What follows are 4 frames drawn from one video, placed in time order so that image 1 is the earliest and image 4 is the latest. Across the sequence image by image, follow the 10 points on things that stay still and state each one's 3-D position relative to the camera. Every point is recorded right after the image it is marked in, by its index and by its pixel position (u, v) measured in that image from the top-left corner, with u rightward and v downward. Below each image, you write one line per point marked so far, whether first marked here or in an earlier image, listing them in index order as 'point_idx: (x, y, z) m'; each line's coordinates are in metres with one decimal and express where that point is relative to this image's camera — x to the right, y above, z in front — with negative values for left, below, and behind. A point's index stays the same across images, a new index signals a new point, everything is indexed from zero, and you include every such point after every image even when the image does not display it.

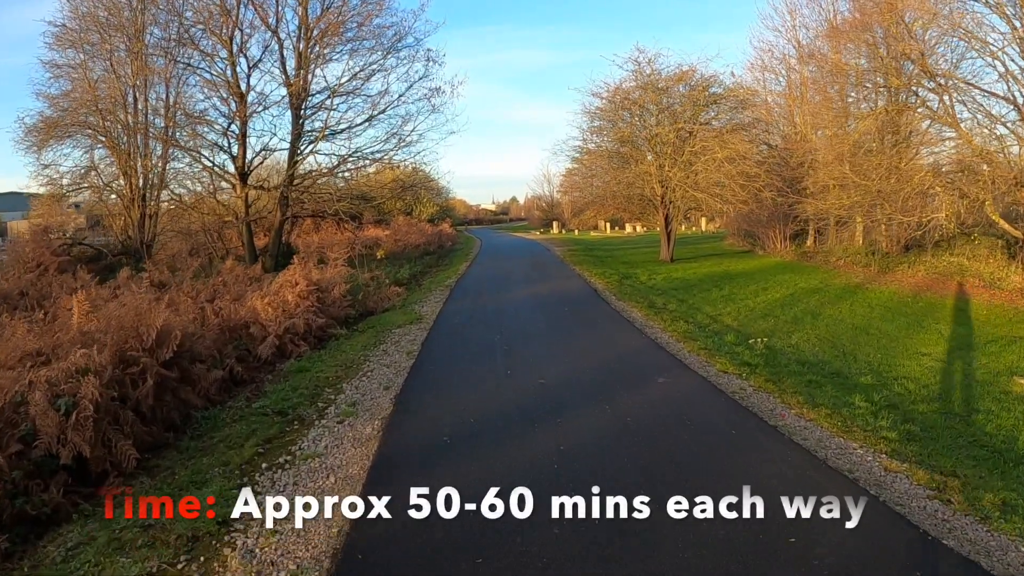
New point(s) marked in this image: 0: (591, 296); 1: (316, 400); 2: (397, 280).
0: (+1.6, -0.2, +13.4) m
1: (-2.0, -1.2, +6.5) m
2: (-2.8, +0.2, +15.4) m
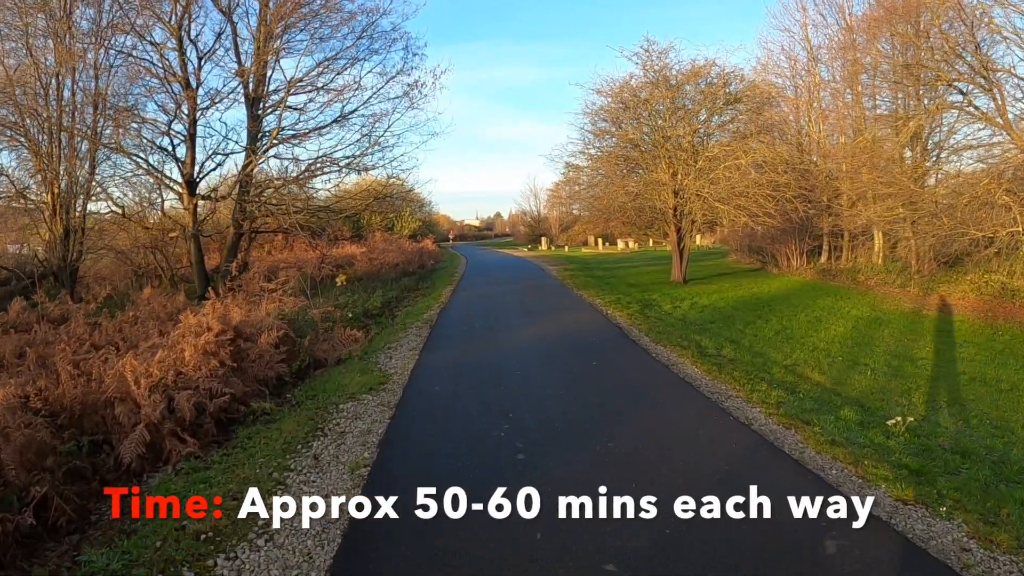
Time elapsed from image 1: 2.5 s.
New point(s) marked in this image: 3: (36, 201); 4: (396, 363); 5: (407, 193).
0: (+1.6, -0.8, +10.2) m
1: (-1.8, -1.6, +3.2) m
2: (-2.9, -0.5, +12.2) m
3: (-14.1, +2.6, +18.6) m
4: (-1.5, -1.0, +8.1) m
5: (-3.3, +3.0, +19.9) m
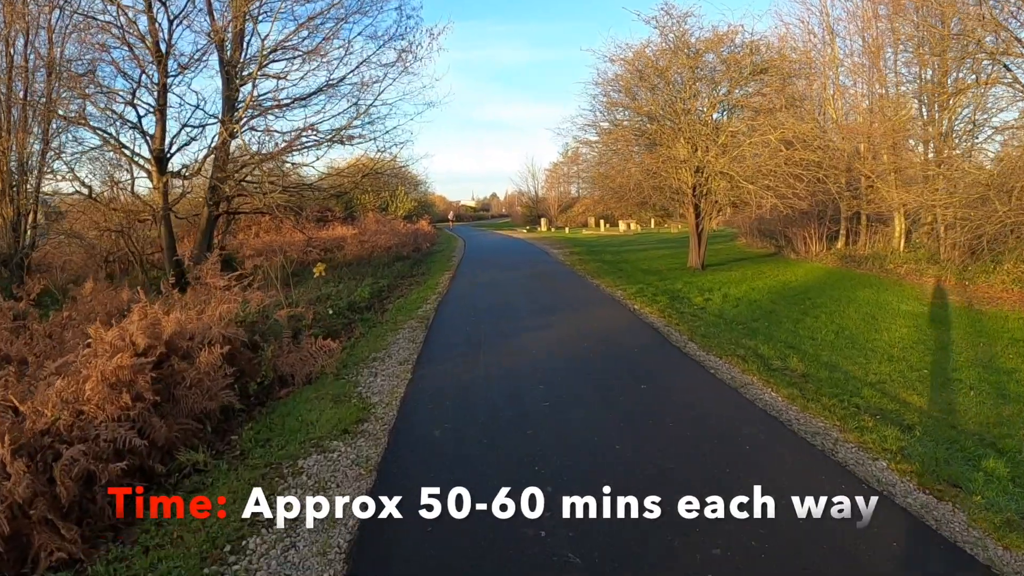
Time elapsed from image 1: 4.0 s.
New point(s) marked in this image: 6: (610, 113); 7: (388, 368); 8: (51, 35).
0: (+1.8, -0.7, +8.5) m
1: (-1.6, -1.8, +1.5) m
2: (-2.7, -0.3, +10.4) m
3: (-13.9, +2.9, +16.6) m
4: (-1.3, -1.0, +6.3) m
5: (-3.2, +3.4, +18.0) m
6: (+3.1, +5.5, +19.8) m
7: (-1.4, -0.9, +6.9) m
8: (-11.9, +6.6, +16.2) m
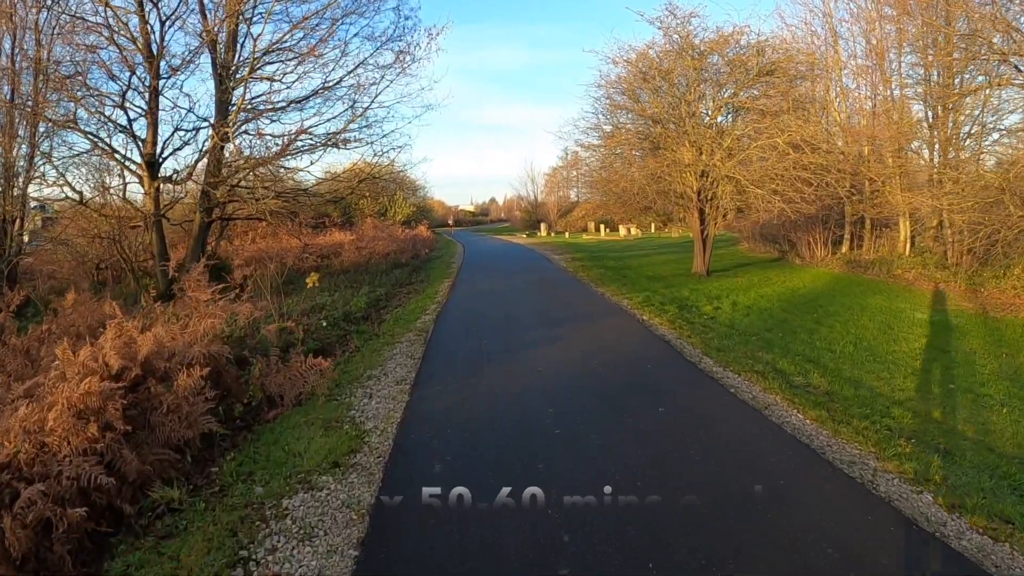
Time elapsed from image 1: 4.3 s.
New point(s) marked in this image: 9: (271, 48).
0: (+1.9, -0.8, +8.0) m
1: (-1.5, -1.9, +1.0) m
2: (-2.7, -0.5, +9.9) m
3: (-13.9, +2.7, +16.2) m
4: (-1.3, -1.1, +5.8) m
5: (-3.2, +3.1, +17.6) m
6: (+3.1, +5.3, +19.4) m
7: (-1.3, -1.0, +6.4) m
8: (-11.9, +6.3, +15.8) m
9: (-6.3, +6.2, +16.3) m
